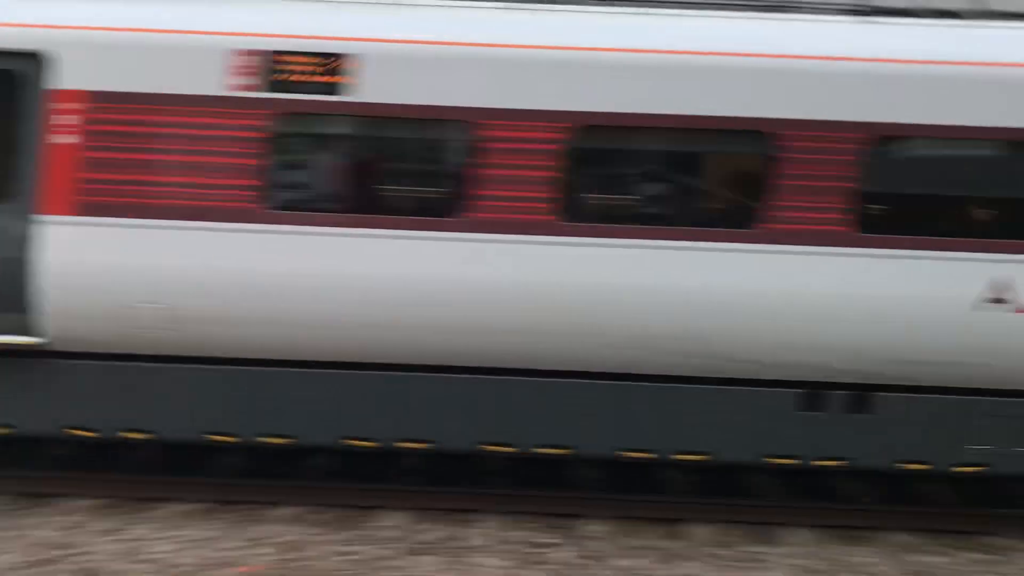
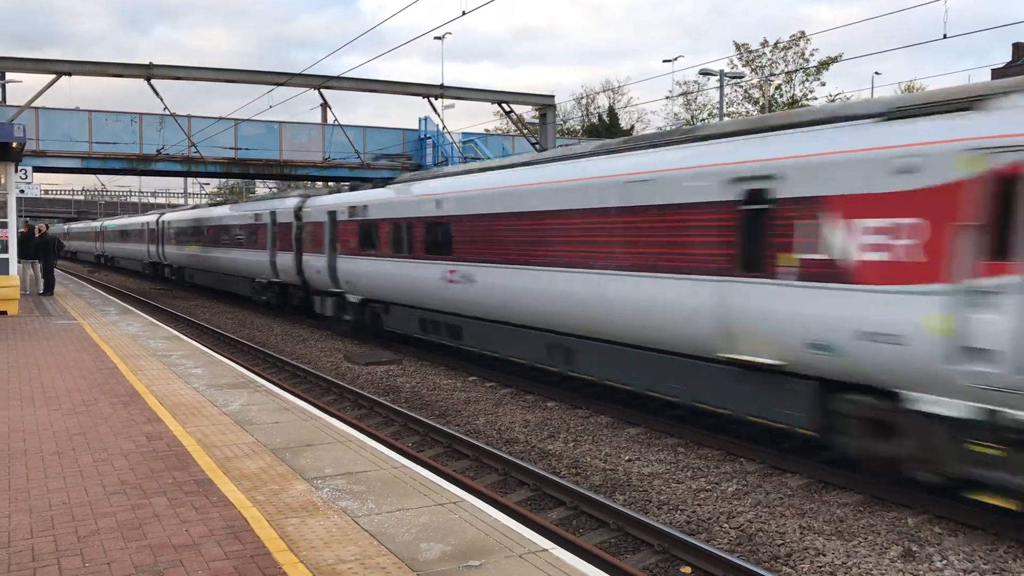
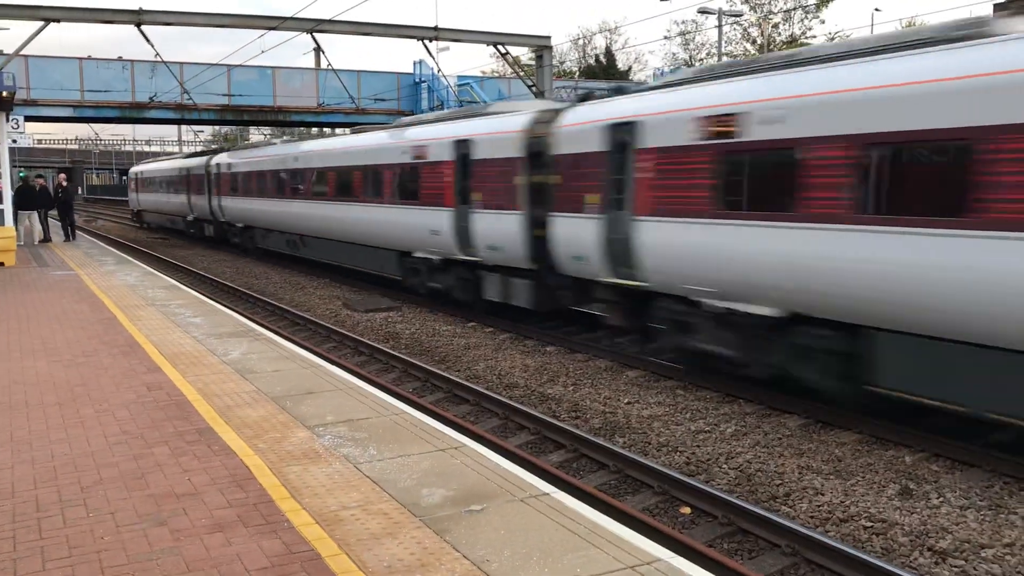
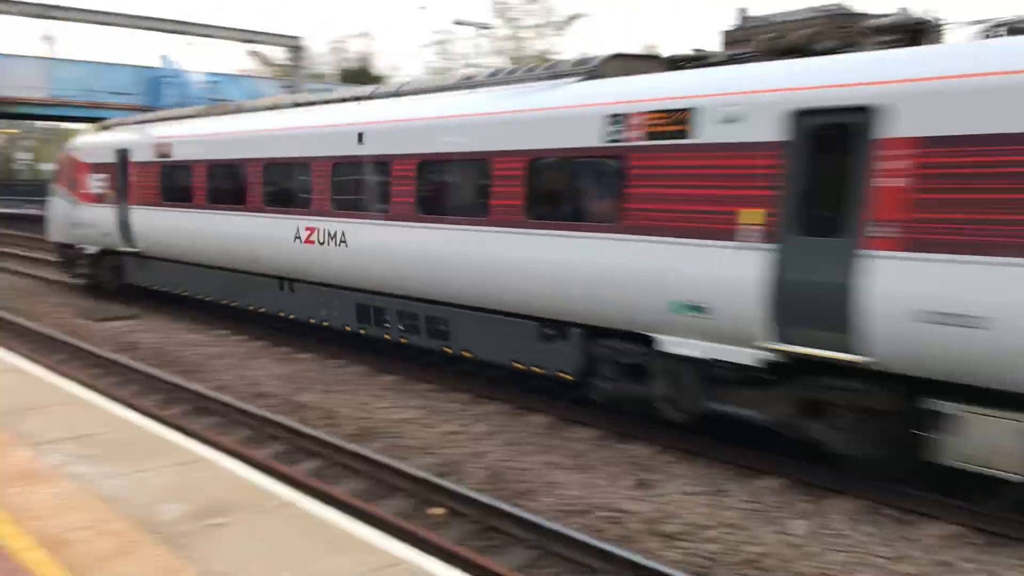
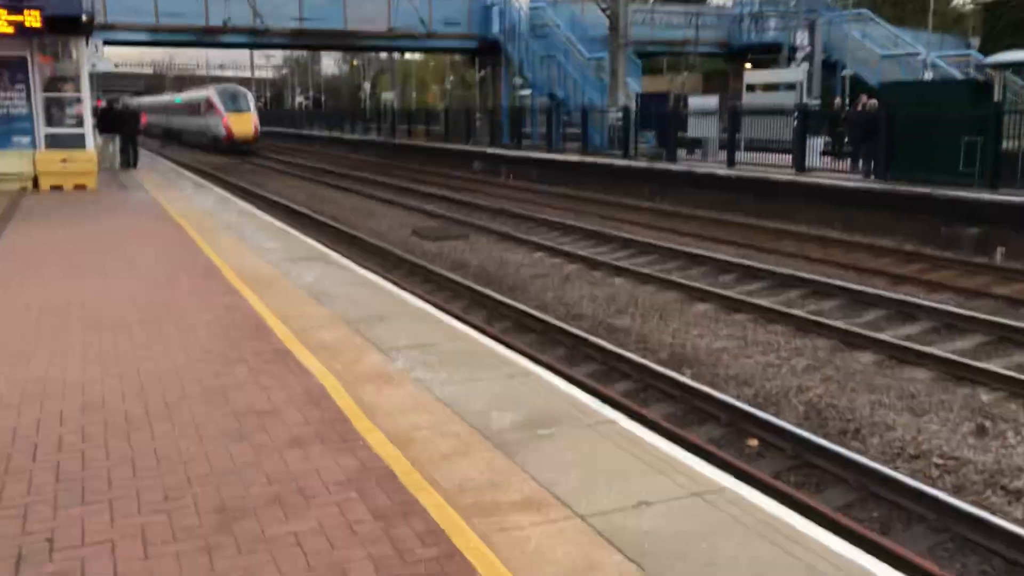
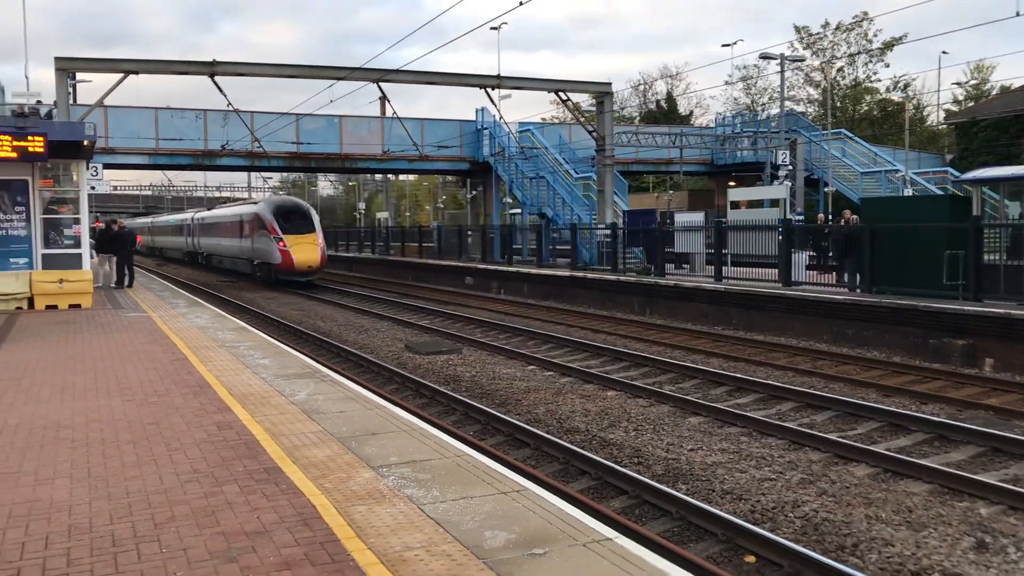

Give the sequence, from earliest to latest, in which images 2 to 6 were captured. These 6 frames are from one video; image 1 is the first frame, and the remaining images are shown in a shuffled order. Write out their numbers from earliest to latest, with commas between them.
4, 3, 2, 6, 5
